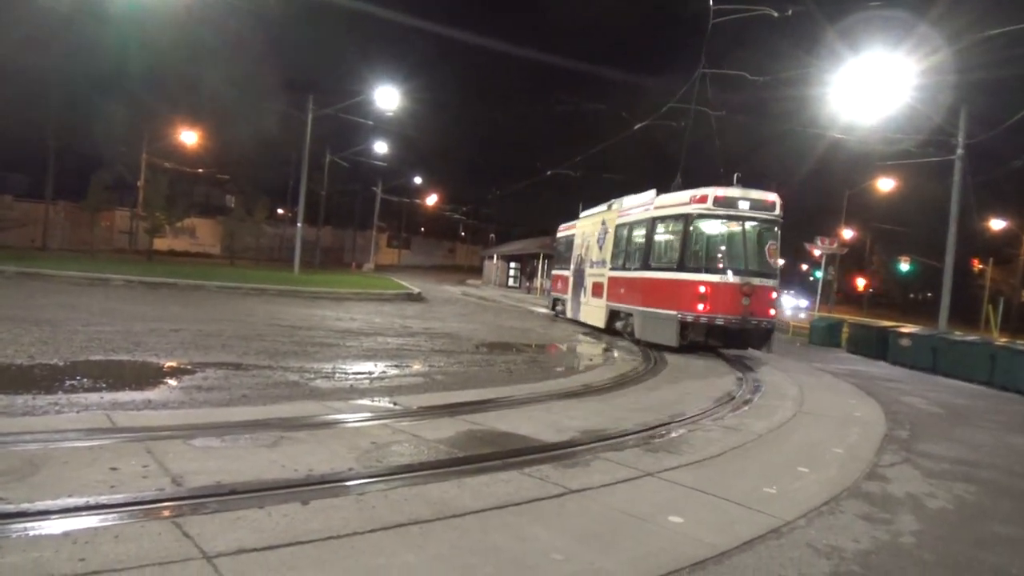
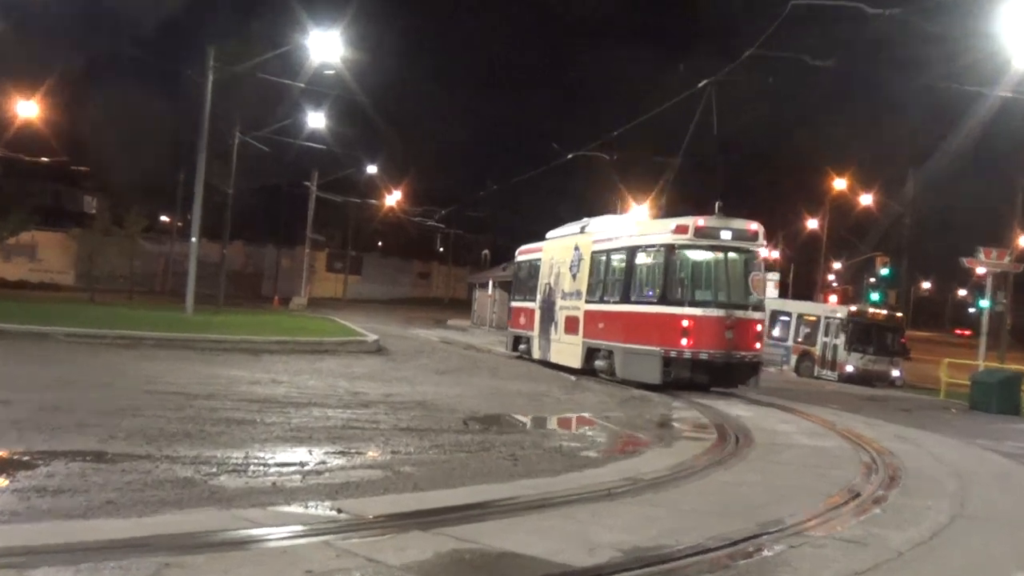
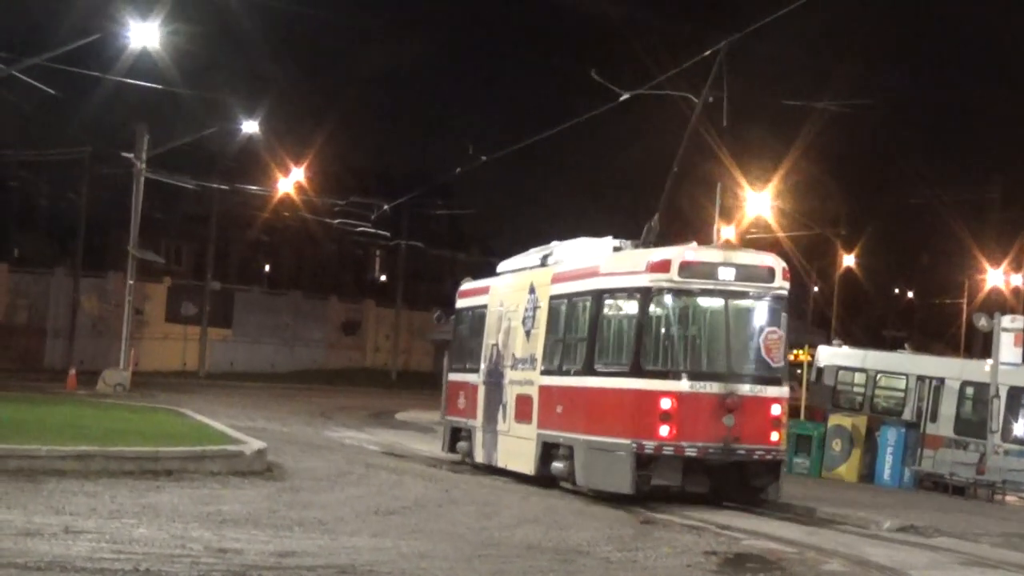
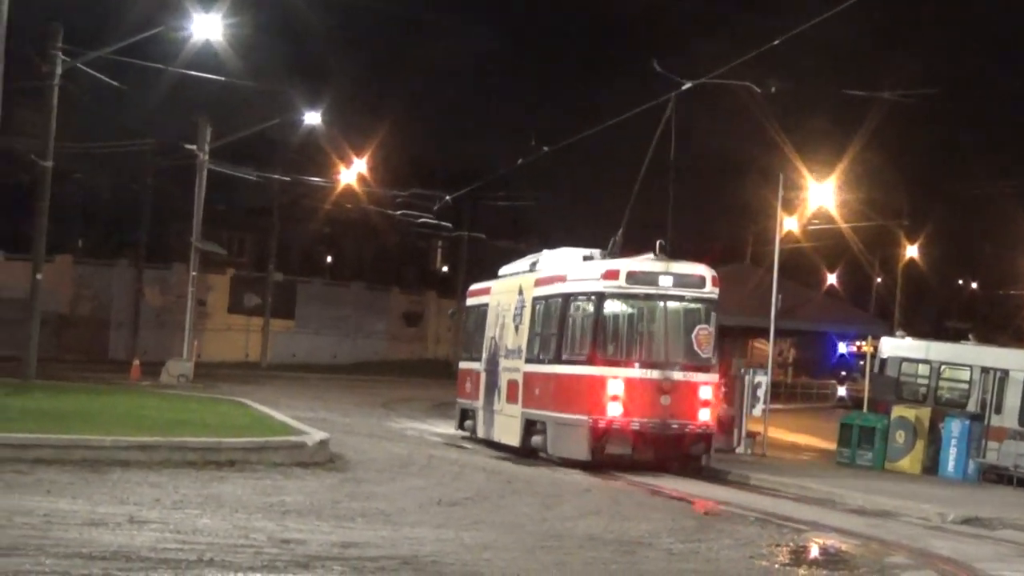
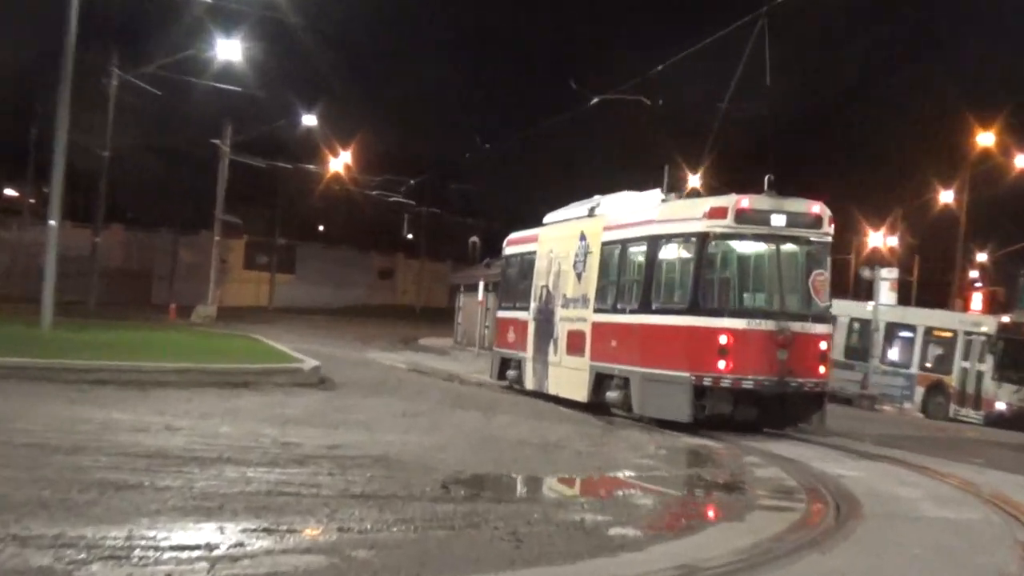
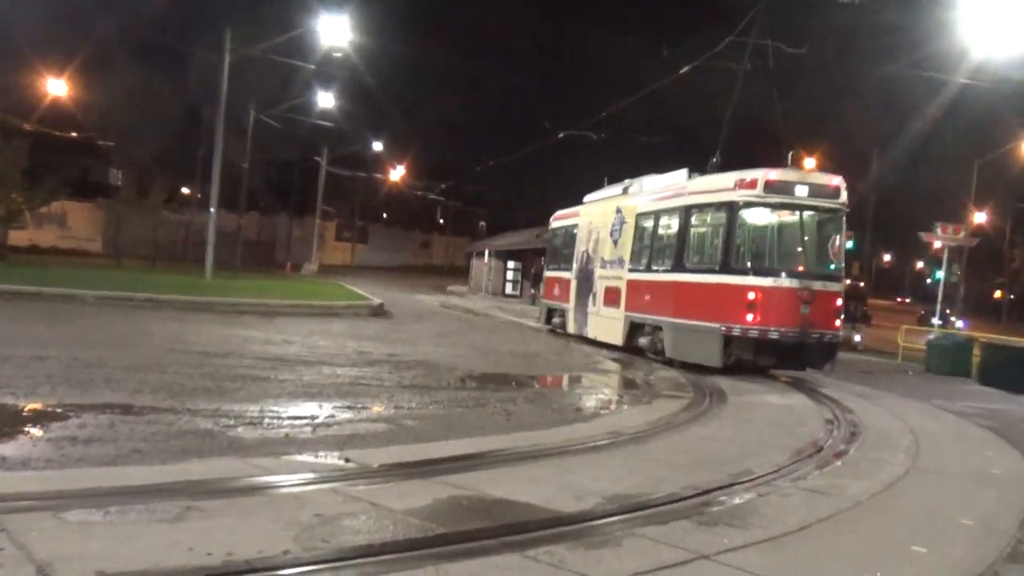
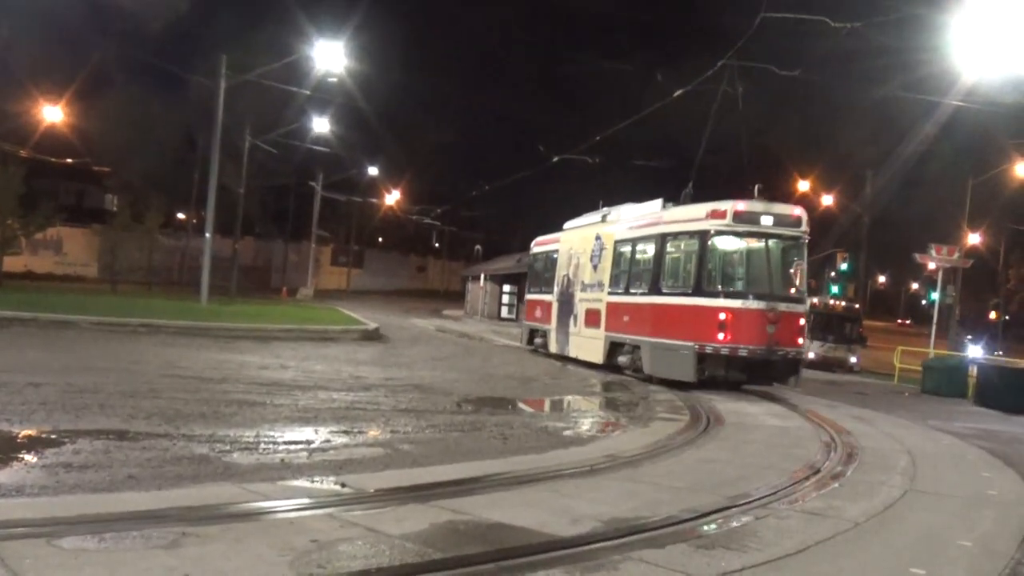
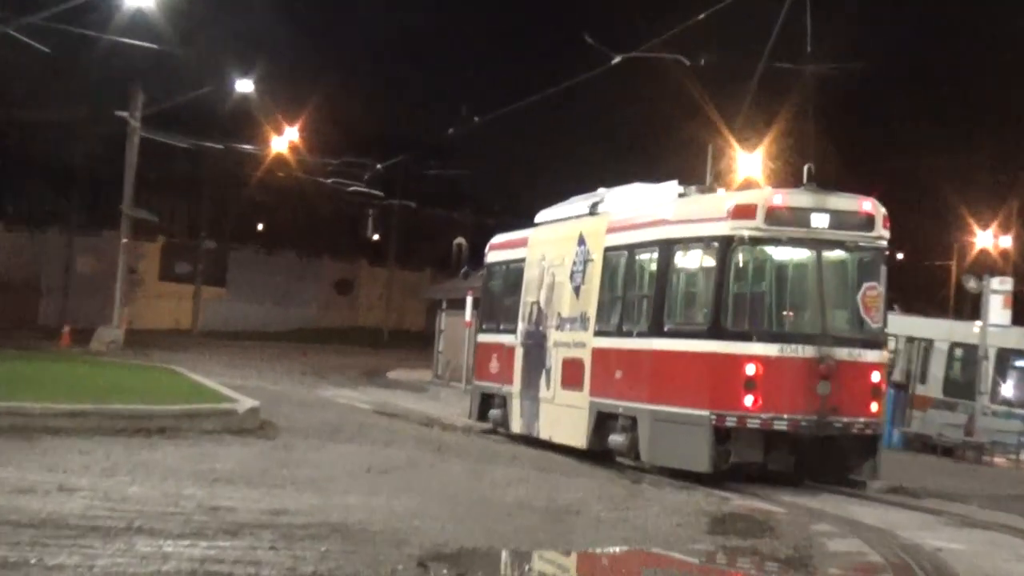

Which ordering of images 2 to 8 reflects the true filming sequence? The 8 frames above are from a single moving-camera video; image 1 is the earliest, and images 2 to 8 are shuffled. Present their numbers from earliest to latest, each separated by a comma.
6, 7, 2, 5, 8, 3, 4
